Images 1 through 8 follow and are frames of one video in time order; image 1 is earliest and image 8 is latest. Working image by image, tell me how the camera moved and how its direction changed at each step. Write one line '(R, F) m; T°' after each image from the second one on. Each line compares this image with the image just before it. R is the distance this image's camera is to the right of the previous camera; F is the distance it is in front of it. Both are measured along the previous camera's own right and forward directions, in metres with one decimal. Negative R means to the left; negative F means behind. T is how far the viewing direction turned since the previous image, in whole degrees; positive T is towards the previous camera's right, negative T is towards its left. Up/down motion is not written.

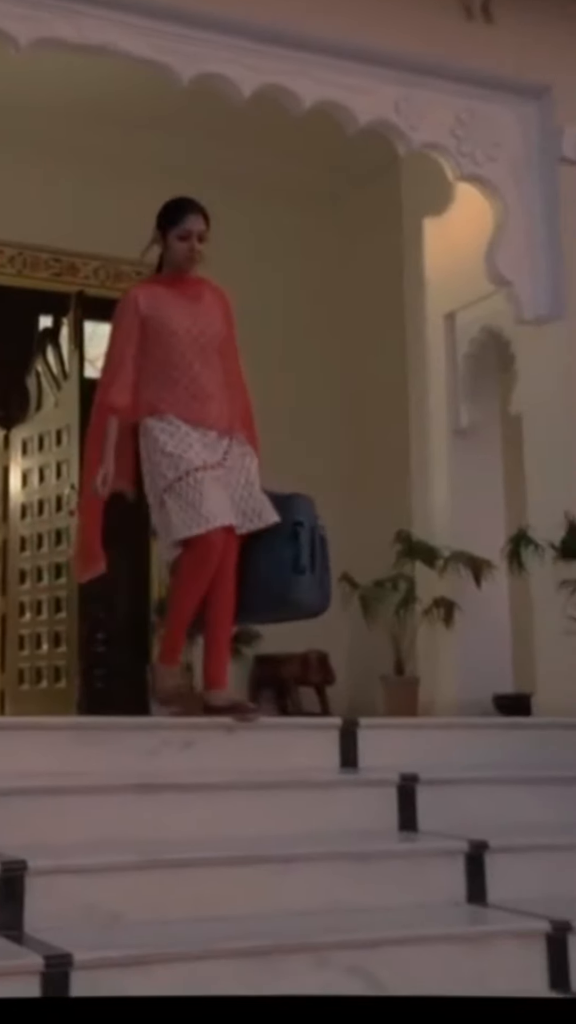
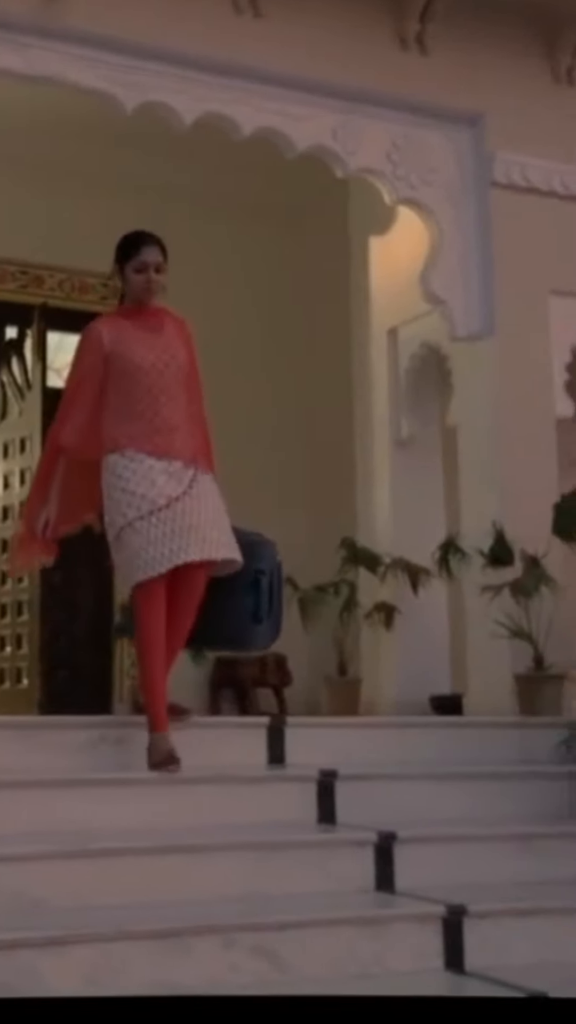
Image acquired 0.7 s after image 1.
(-0.7, -0.1) m; +9°
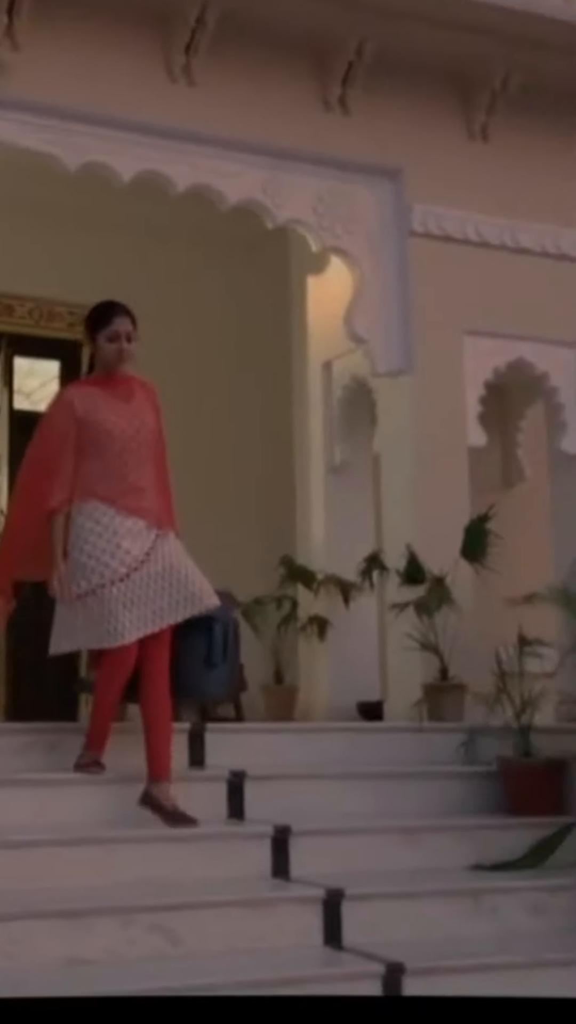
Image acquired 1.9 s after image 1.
(+0.3, -0.5) m; 0°
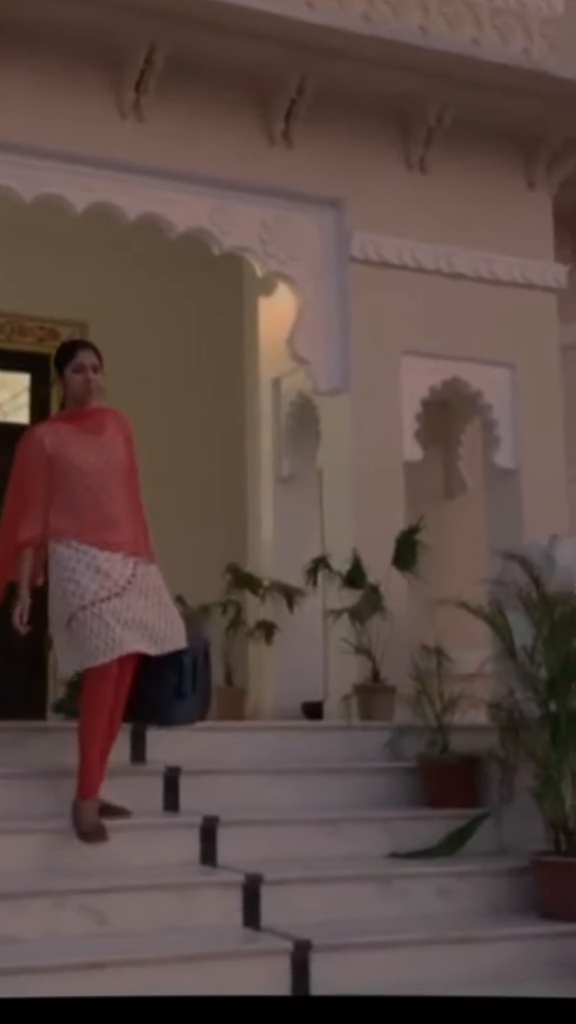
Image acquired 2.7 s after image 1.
(+0.2, -0.3) m; 0°
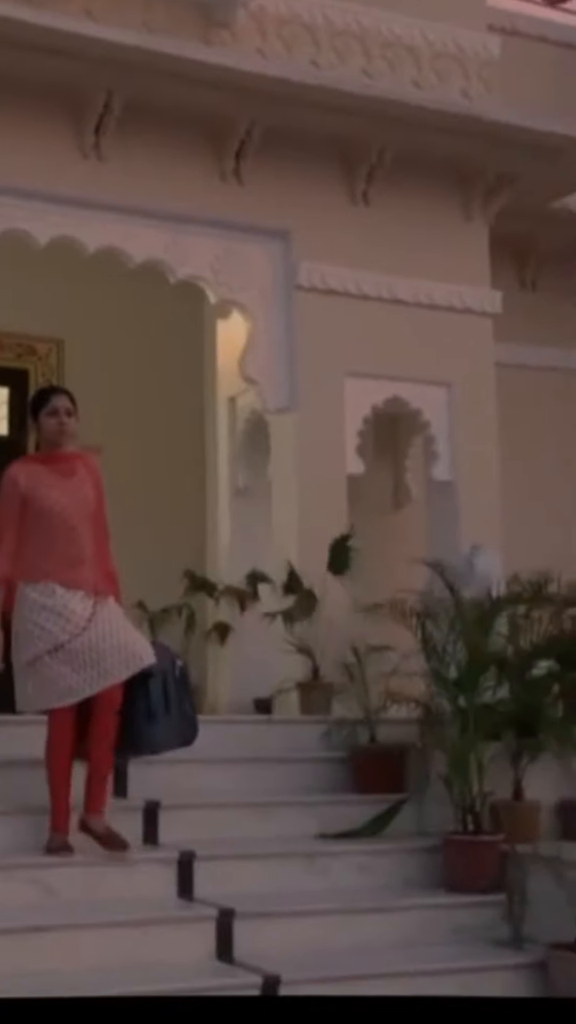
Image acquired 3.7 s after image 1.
(+0.2, -0.5) m; 0°
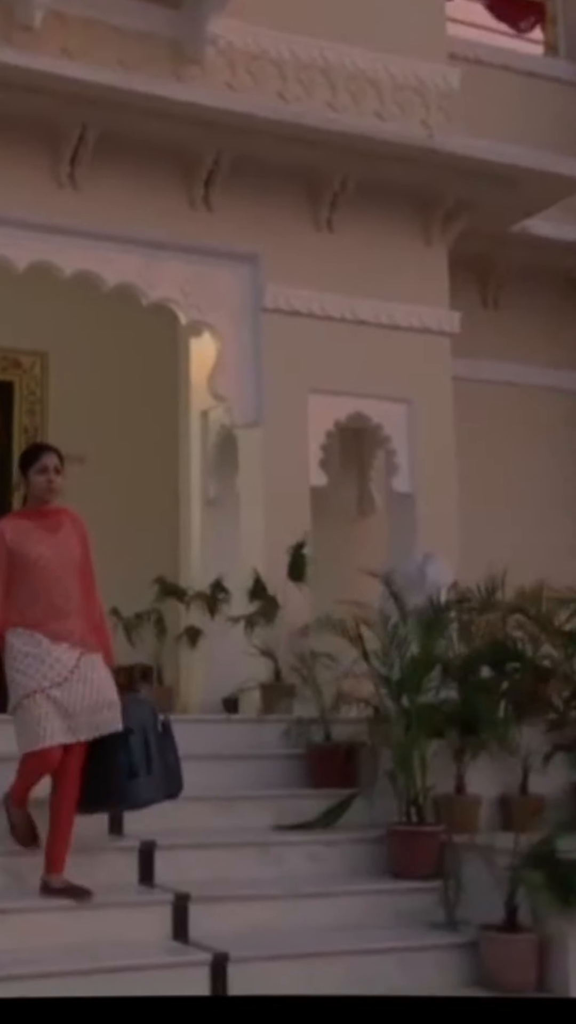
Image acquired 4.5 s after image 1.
(+0.1, -0.4) m; 0°
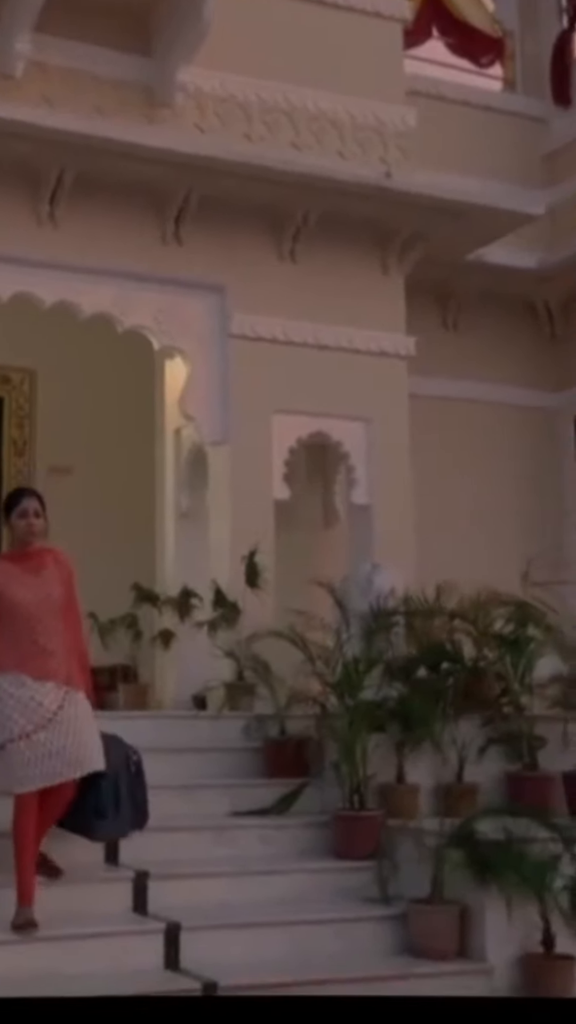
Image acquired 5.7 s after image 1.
(+0.2, -0.6) m; 0°
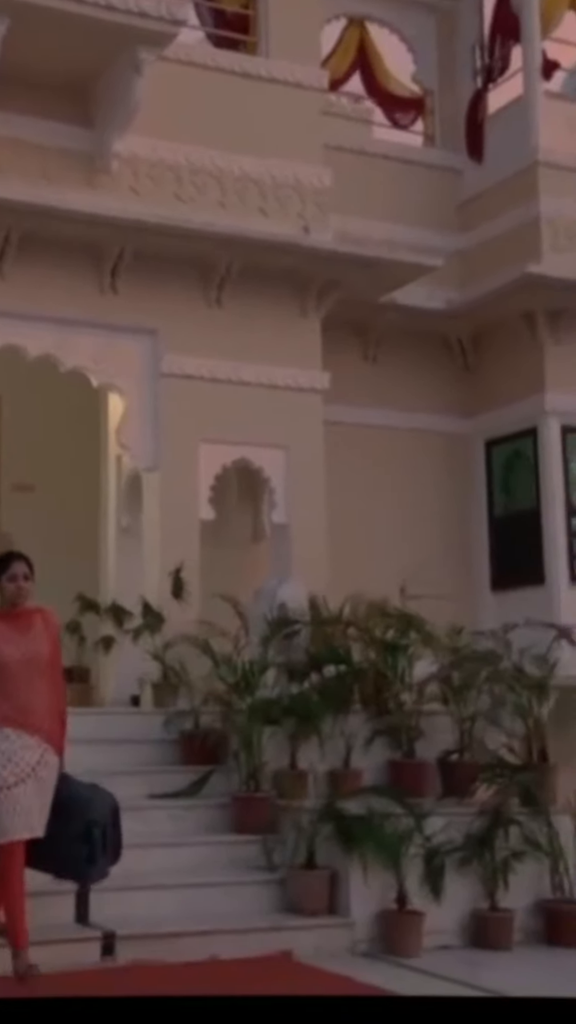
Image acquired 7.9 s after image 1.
(+0.4, -1.0) m; 0°
